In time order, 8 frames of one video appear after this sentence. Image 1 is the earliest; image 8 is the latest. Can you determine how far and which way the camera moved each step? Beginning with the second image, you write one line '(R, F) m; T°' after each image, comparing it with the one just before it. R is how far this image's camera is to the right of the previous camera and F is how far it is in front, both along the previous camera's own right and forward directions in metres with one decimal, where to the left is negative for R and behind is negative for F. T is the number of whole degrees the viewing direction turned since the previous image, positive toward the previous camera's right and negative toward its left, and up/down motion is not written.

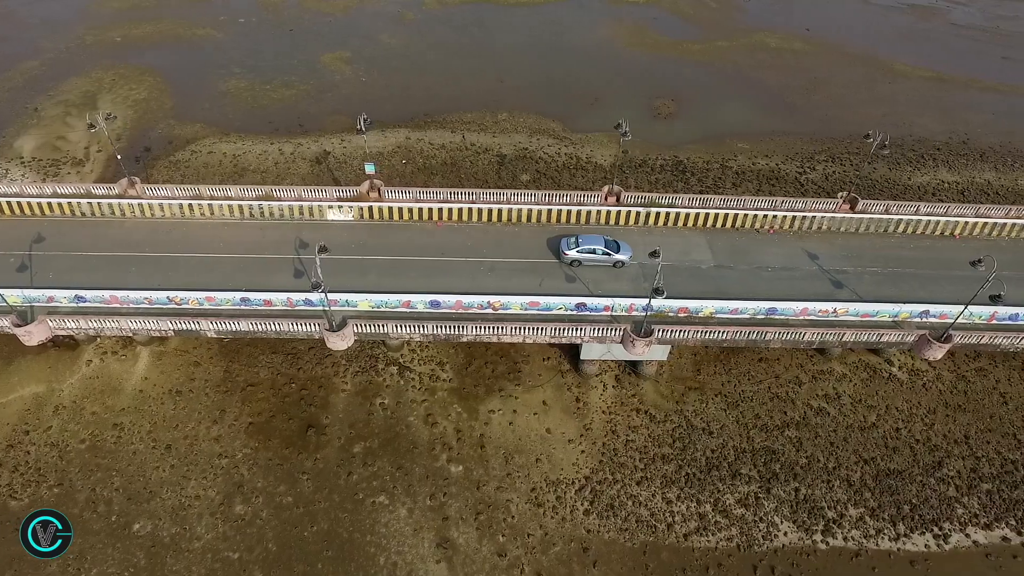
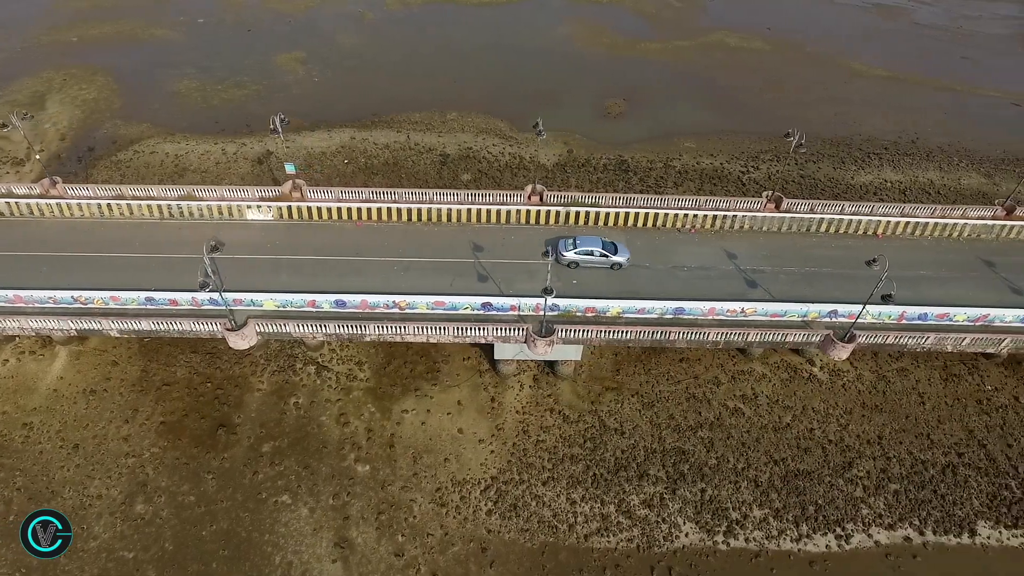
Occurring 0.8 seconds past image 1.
(+3.6, 0.0) m; 0°
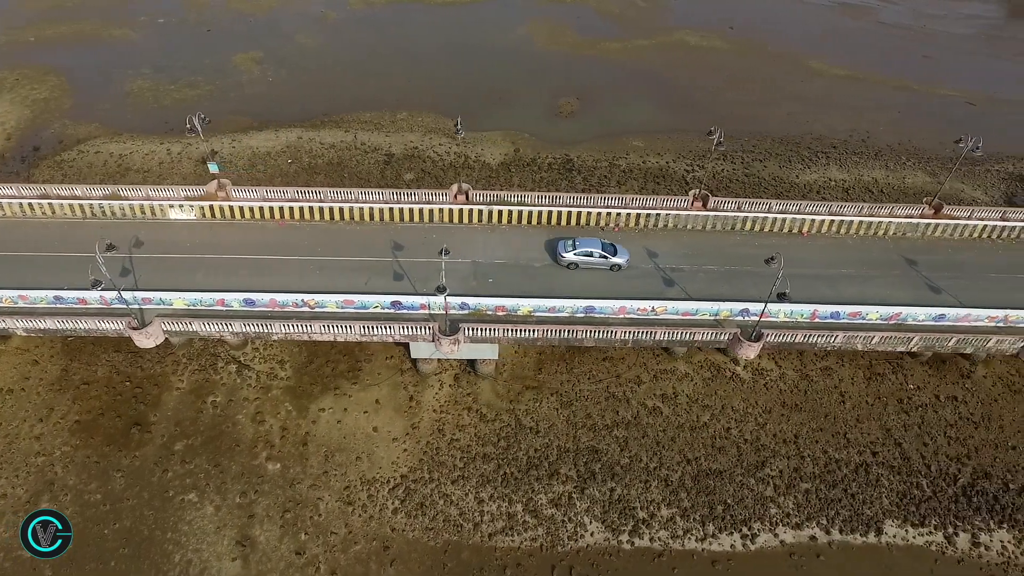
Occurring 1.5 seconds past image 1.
(+3.4, 0.0) m; 0°
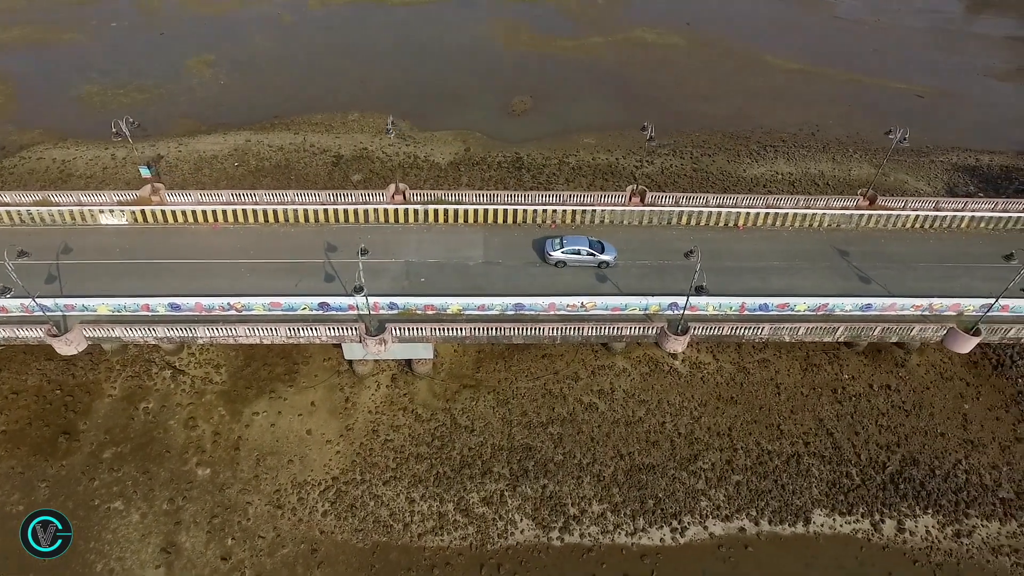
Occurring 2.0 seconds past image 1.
(+2.3, 0.0) m; +1°
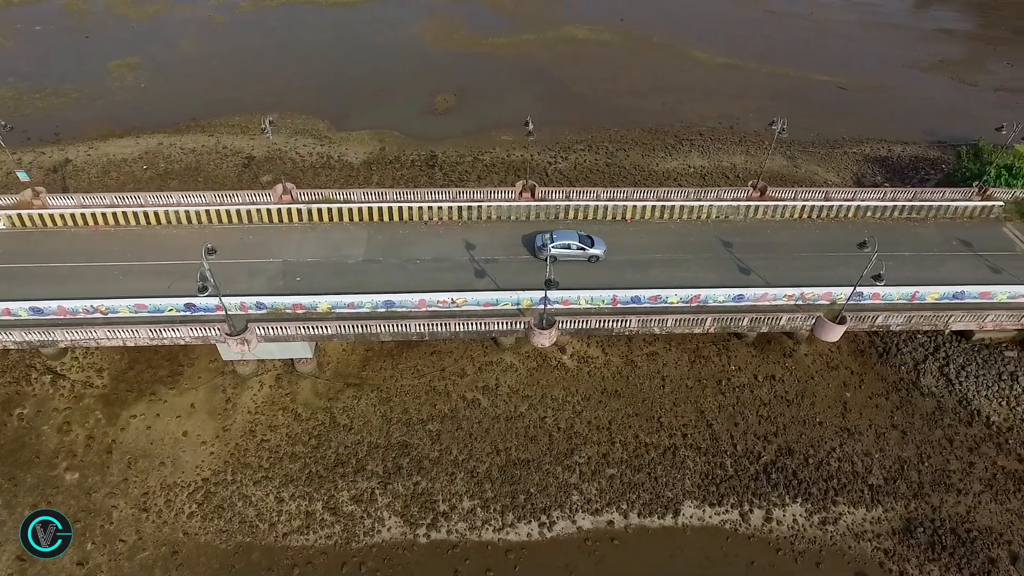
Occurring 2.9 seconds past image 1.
(+4.6, 0.0) m; +1°
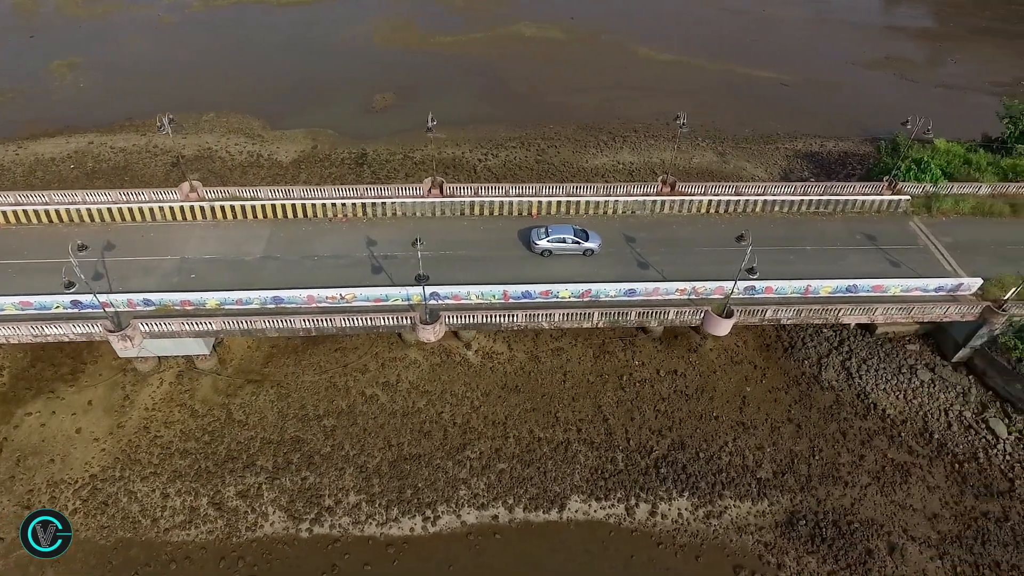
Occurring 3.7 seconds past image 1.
(+4.1, 0.0) m; 0°
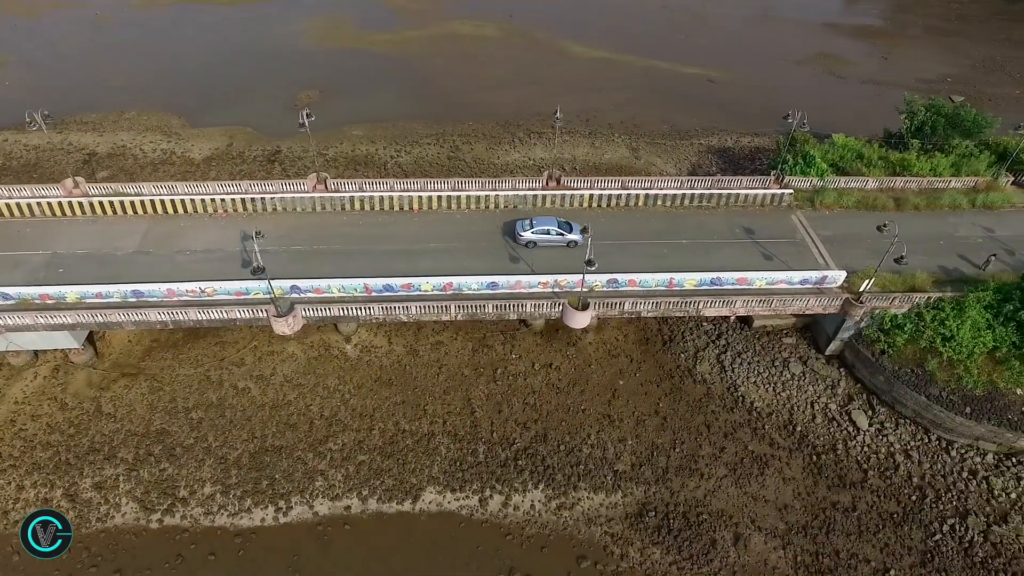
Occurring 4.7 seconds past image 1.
(+5.4, -0.1) m; 0°
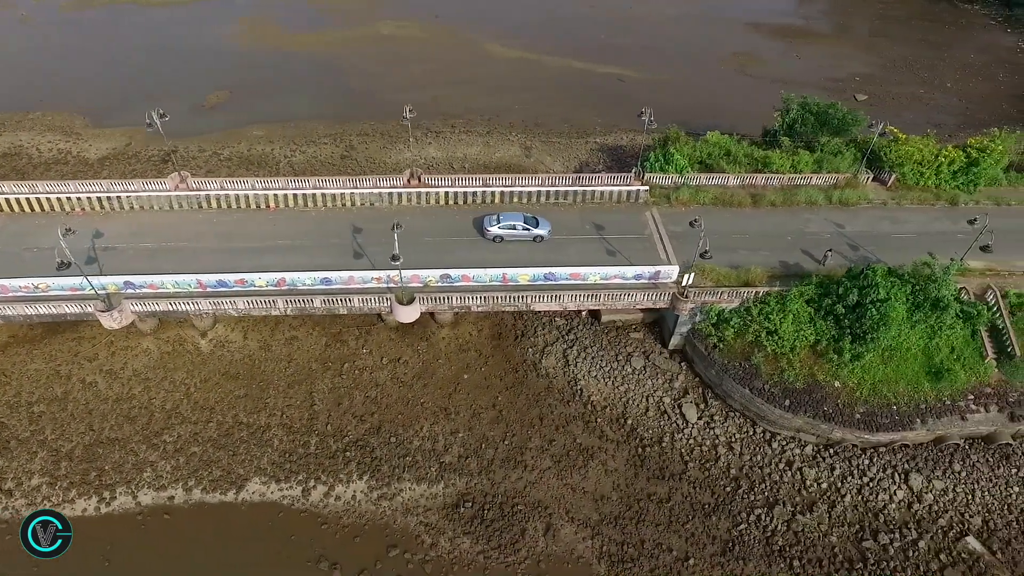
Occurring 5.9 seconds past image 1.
(+6.6, -0.4) m; 0°
